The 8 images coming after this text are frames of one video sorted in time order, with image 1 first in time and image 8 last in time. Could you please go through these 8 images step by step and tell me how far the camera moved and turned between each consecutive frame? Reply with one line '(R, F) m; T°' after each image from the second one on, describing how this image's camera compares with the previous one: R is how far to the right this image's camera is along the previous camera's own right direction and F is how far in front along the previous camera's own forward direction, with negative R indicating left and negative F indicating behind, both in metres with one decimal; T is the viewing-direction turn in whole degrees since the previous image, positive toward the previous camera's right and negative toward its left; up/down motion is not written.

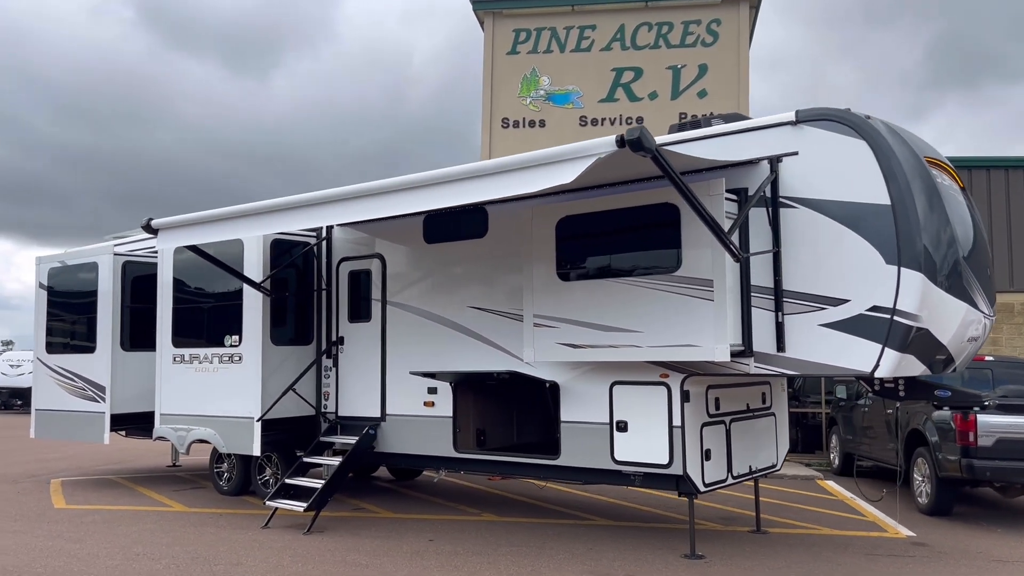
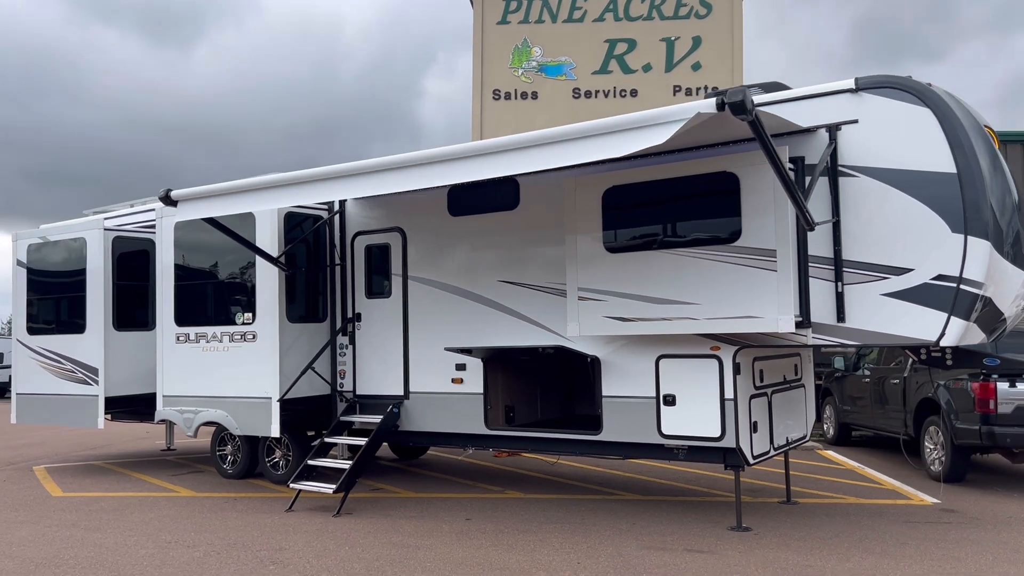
(-0.7, +0.2) m; +4°
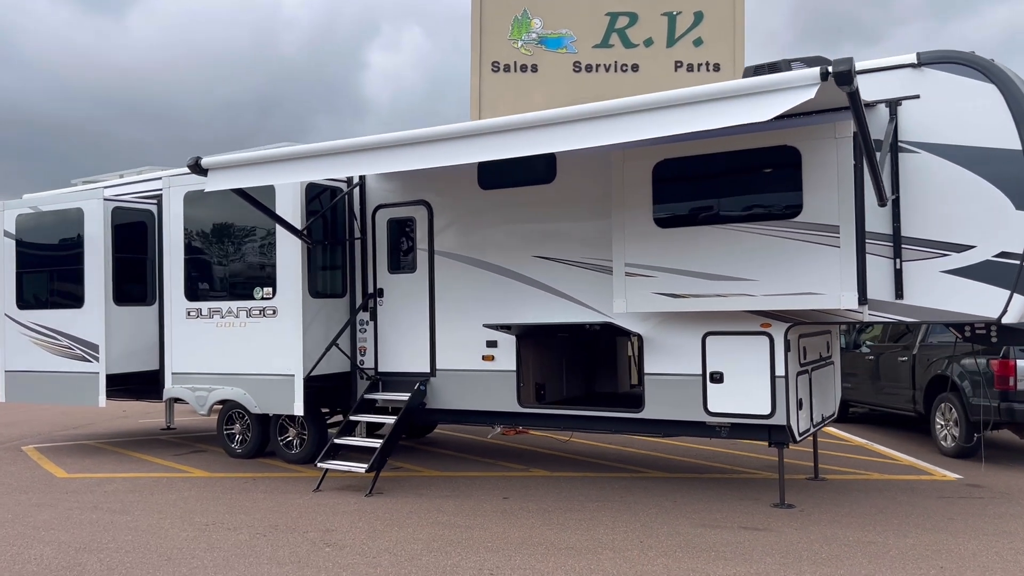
(-0.7, +0.2) m; +3°
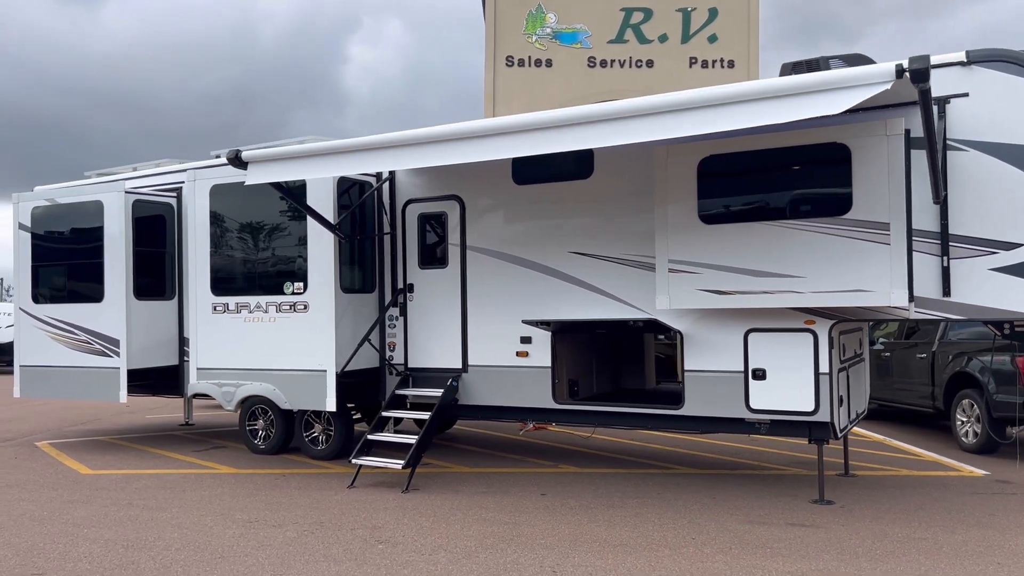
(-0.4, 0.0) m; +1°
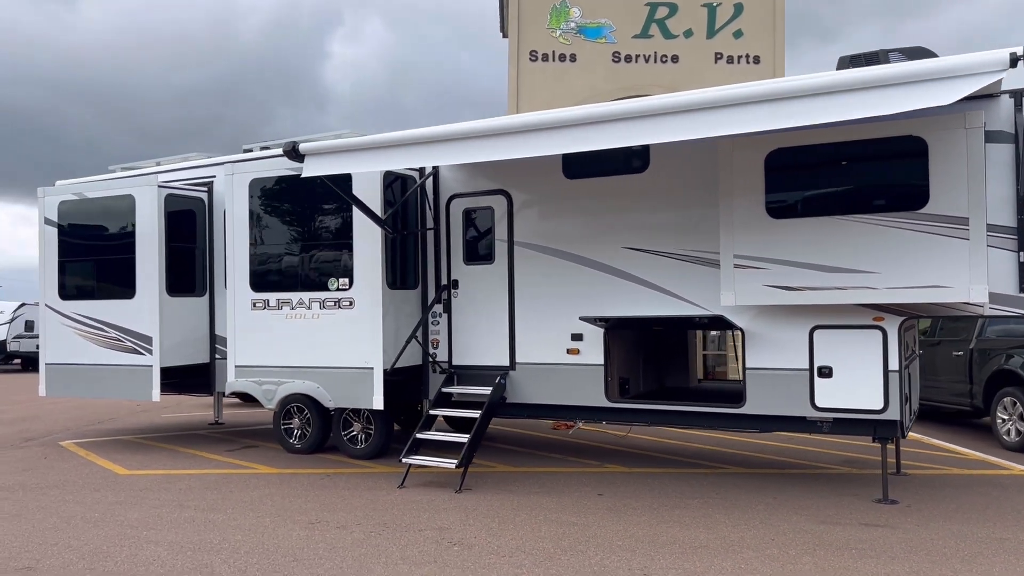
(-0.5, +0.1) m; +1°
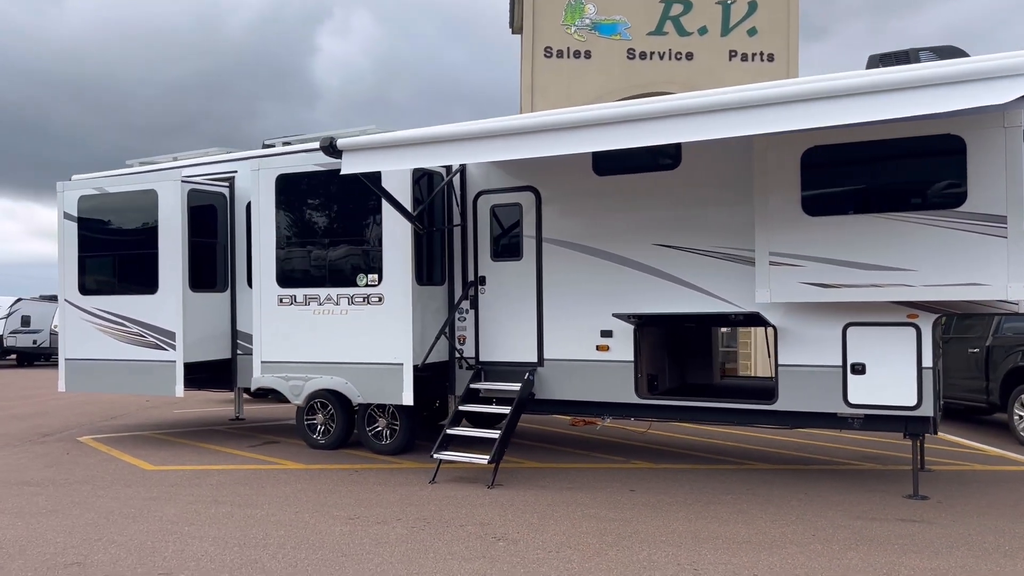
(-0.3, 0.0) m; 0°
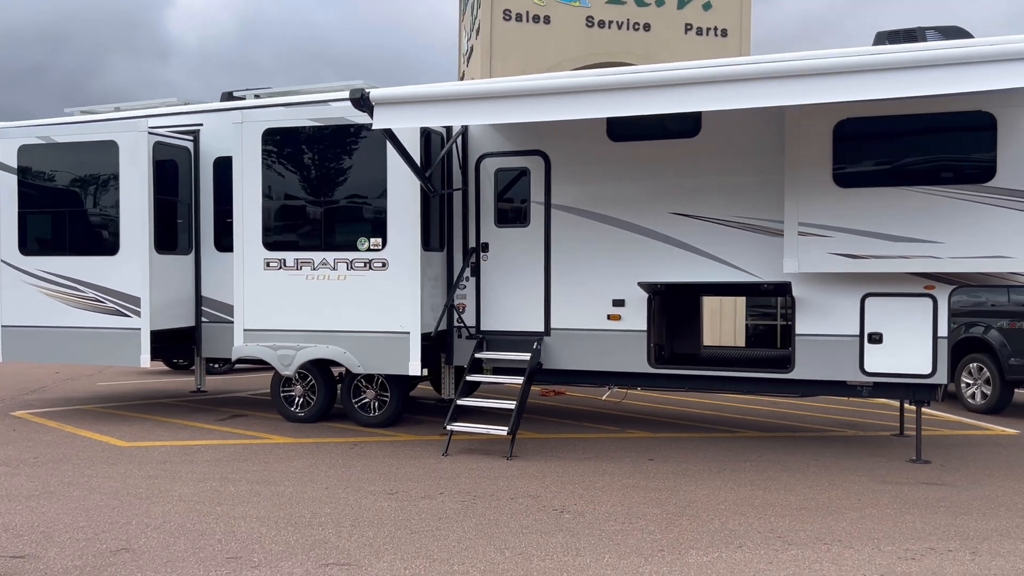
(-1.0, +0.3) m; +8°
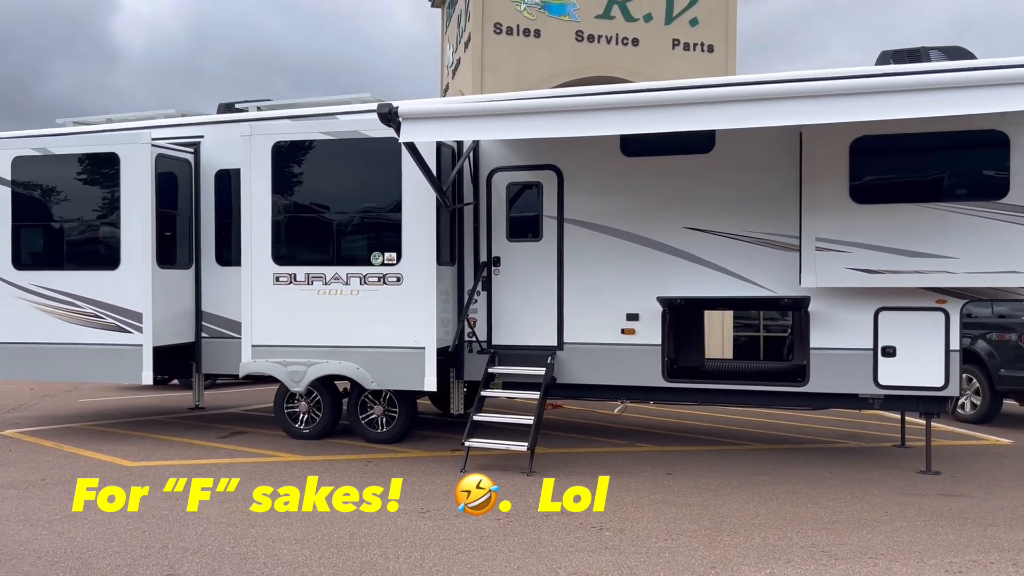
(-0.4, 0.0) m; +3°
